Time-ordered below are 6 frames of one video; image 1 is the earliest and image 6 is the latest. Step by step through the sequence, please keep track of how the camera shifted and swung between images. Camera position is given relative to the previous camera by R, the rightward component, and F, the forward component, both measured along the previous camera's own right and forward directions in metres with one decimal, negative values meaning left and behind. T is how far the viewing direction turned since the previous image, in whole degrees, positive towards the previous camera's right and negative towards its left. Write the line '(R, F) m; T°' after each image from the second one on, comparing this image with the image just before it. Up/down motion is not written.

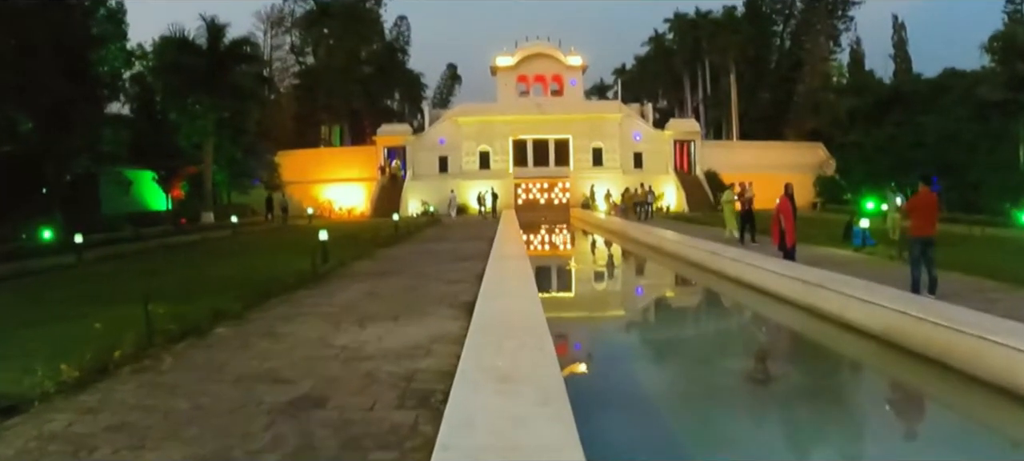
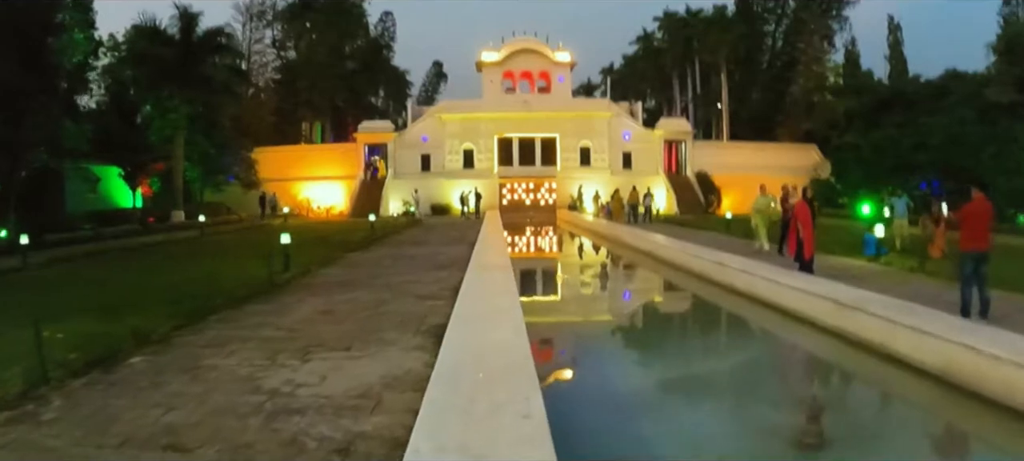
(0.0, +1.4) m; +1°
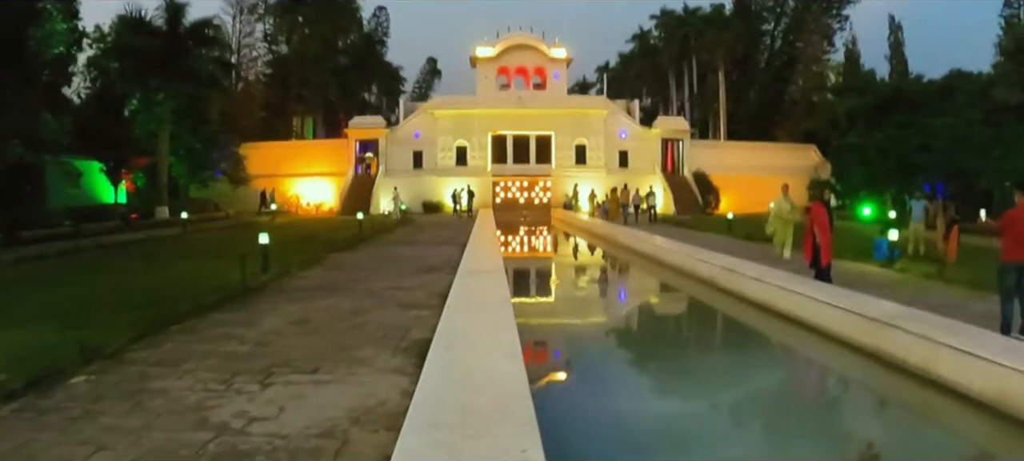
(0.0, +0.8) m; 0°
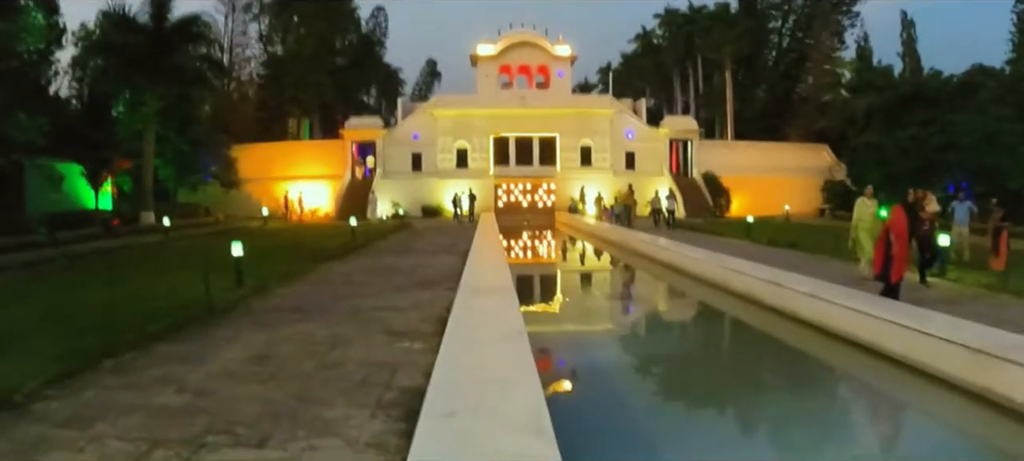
(-0.1, +1.6) m; 0°
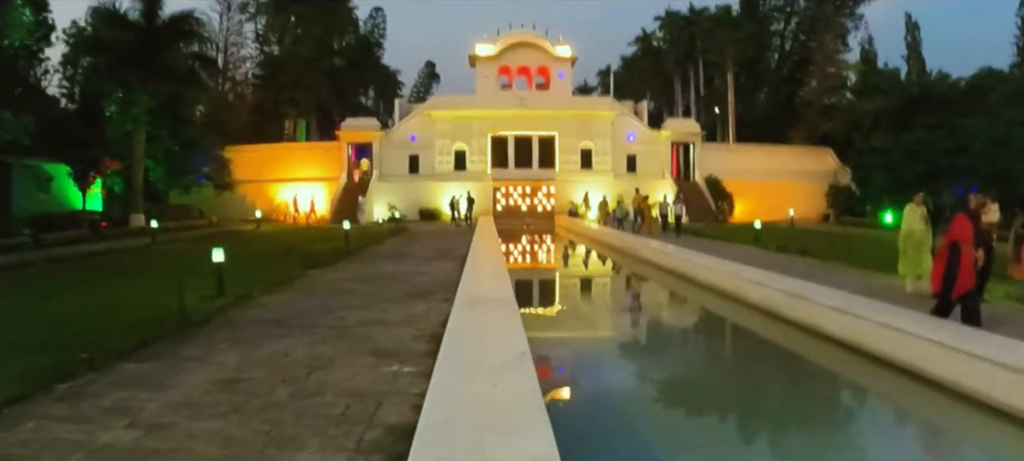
(0.0, +0.7) m; 0°
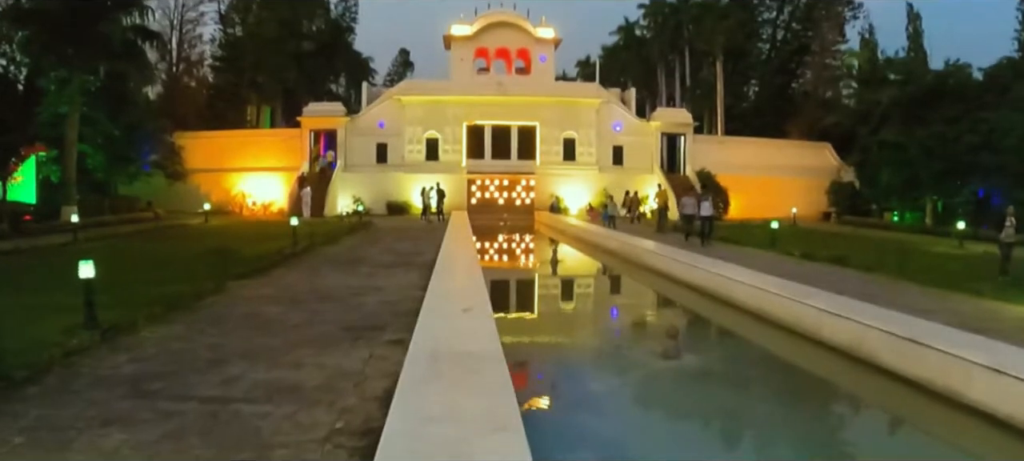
(-0.1, +2.9) m; +2°
